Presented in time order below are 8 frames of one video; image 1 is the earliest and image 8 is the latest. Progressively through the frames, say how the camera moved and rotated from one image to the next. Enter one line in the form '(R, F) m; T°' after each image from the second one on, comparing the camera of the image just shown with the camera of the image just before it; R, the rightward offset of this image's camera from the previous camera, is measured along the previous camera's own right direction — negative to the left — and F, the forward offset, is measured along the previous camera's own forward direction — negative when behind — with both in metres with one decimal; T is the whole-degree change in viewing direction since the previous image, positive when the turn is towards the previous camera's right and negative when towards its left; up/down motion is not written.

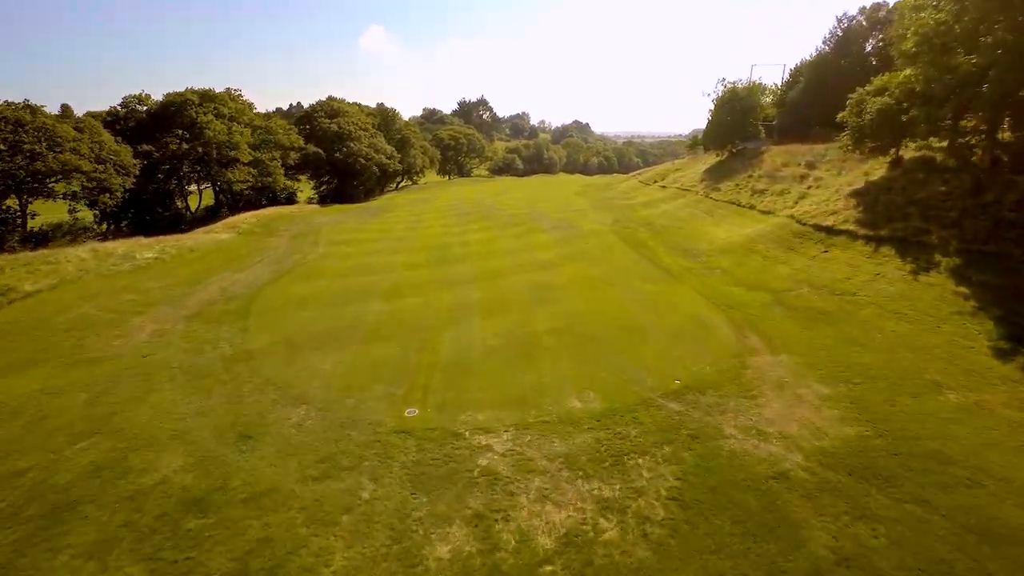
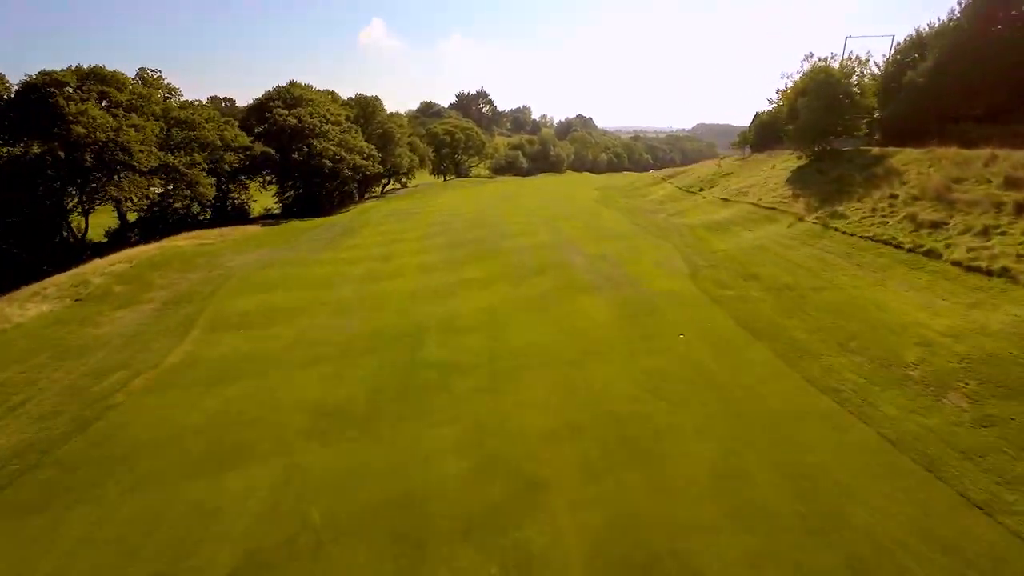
(-1.1, +15.4) m; 0°
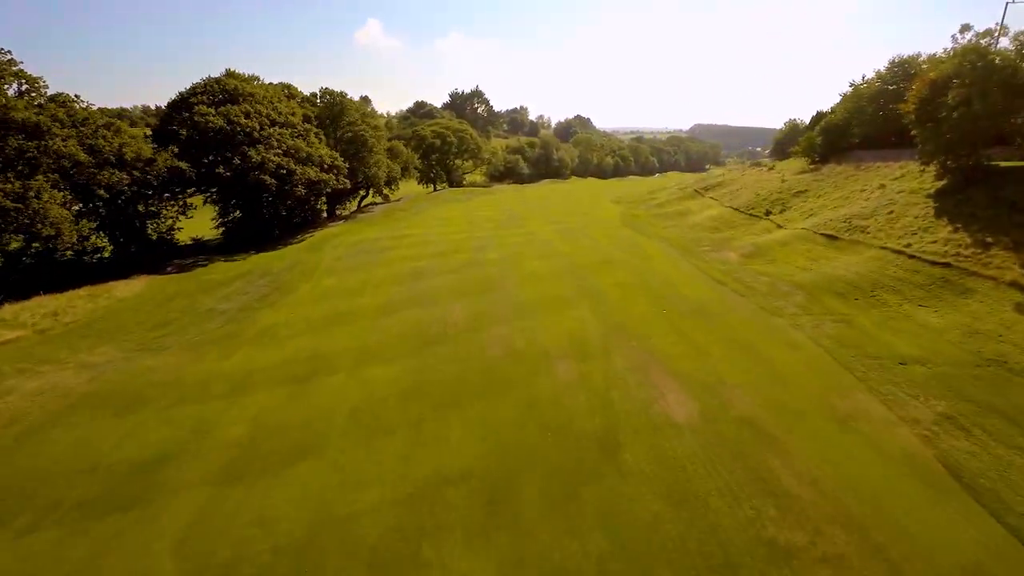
(-1.0, +14.0) m; +1°
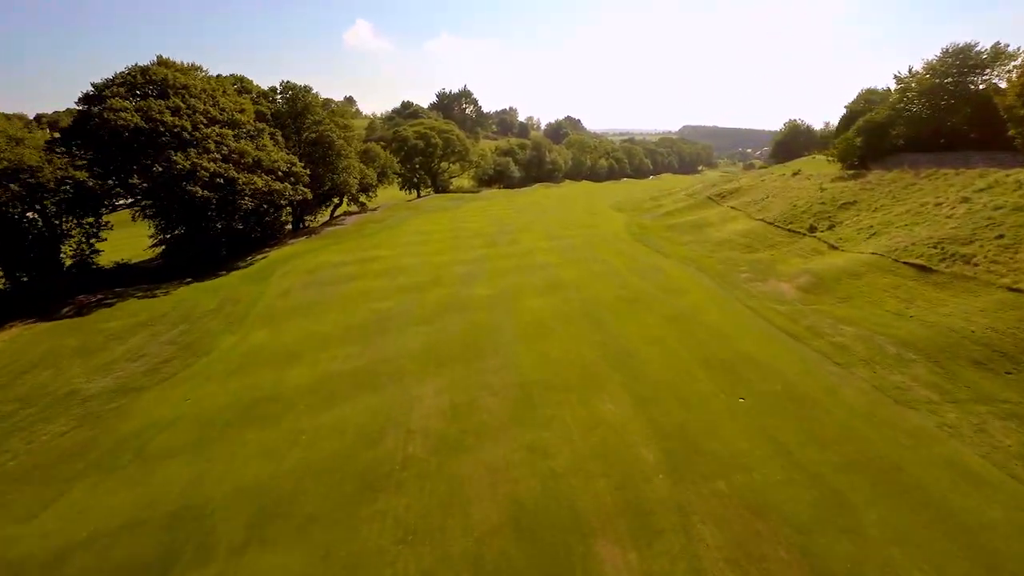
(-0.3, +7.5) m; +1°
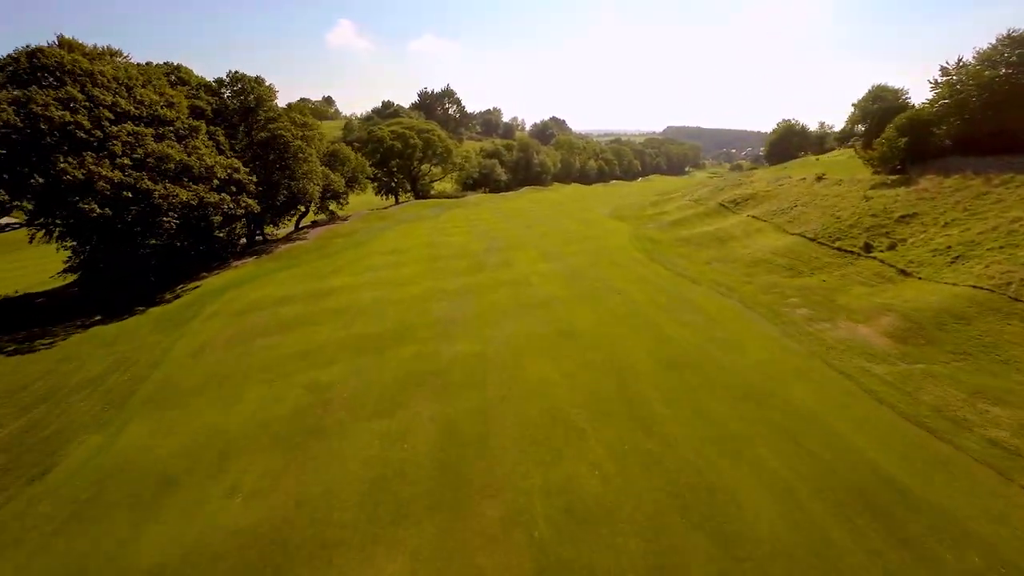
(-0.5, +6.7) m; +2°
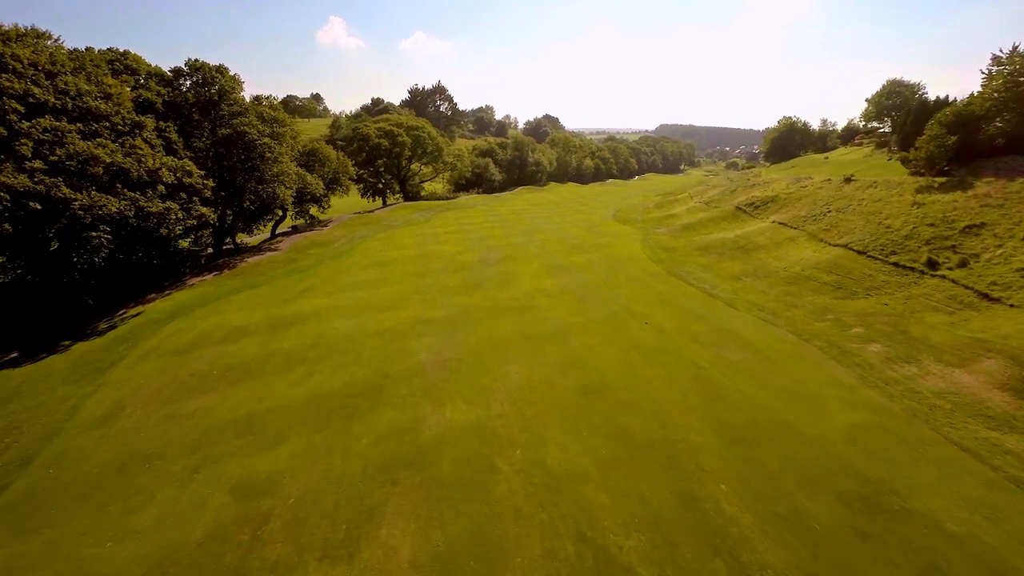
(-0.5, +4.6) m; +1°
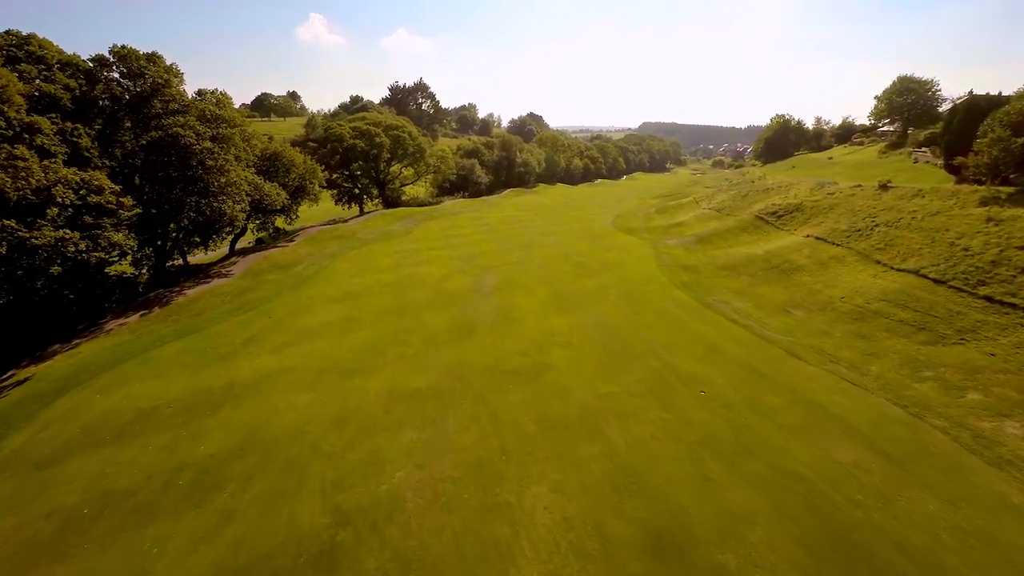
(-0.9, +5.5) m; +2°
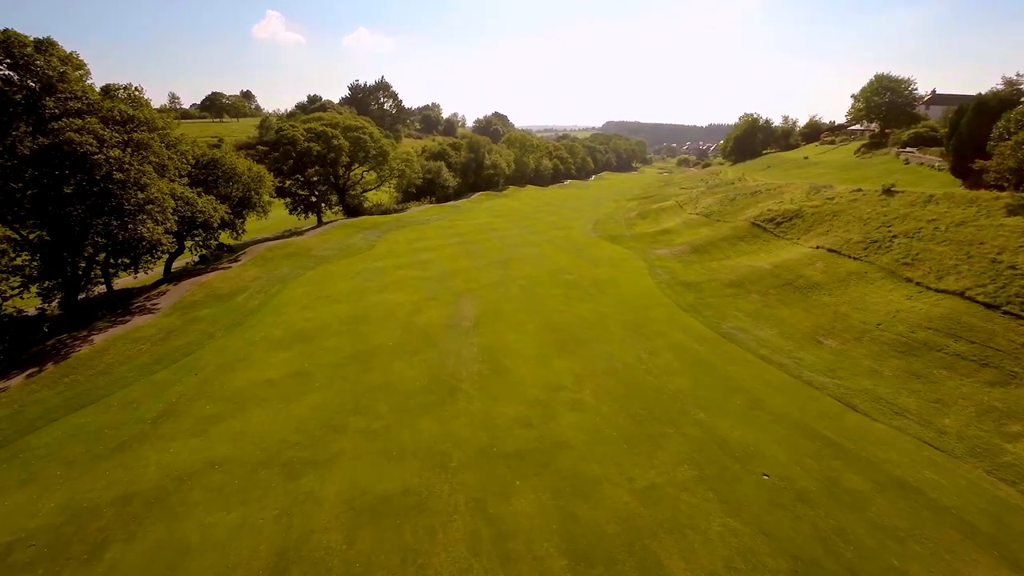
(-0.9, +4.2) m; +4°
